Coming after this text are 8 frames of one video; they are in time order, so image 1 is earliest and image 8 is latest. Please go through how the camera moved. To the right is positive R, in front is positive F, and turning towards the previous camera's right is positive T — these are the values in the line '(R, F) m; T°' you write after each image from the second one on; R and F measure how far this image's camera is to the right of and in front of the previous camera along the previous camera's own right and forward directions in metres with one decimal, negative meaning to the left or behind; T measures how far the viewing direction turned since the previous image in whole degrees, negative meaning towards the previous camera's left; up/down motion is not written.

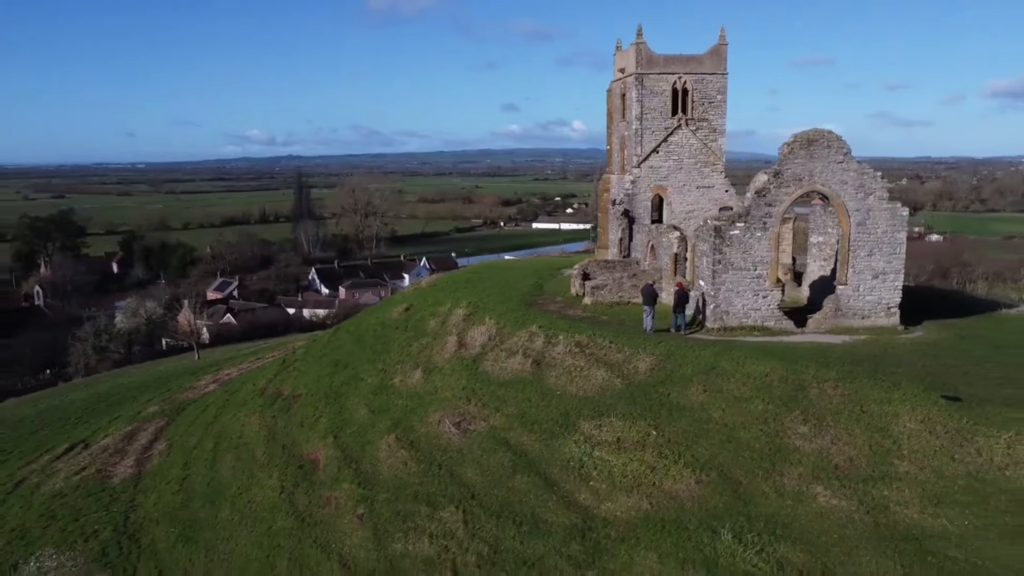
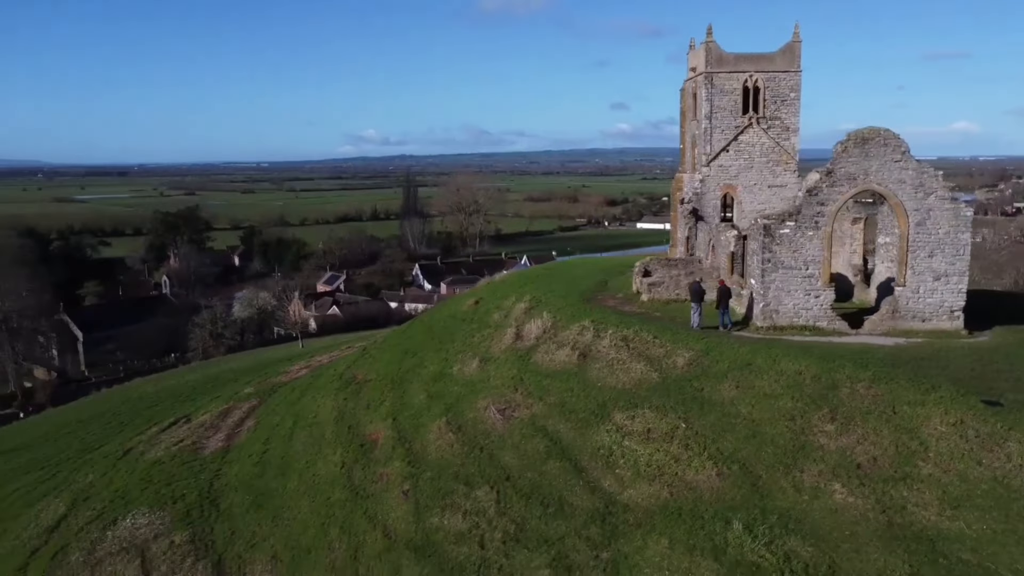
(+1.4, -0.7) m; -8°
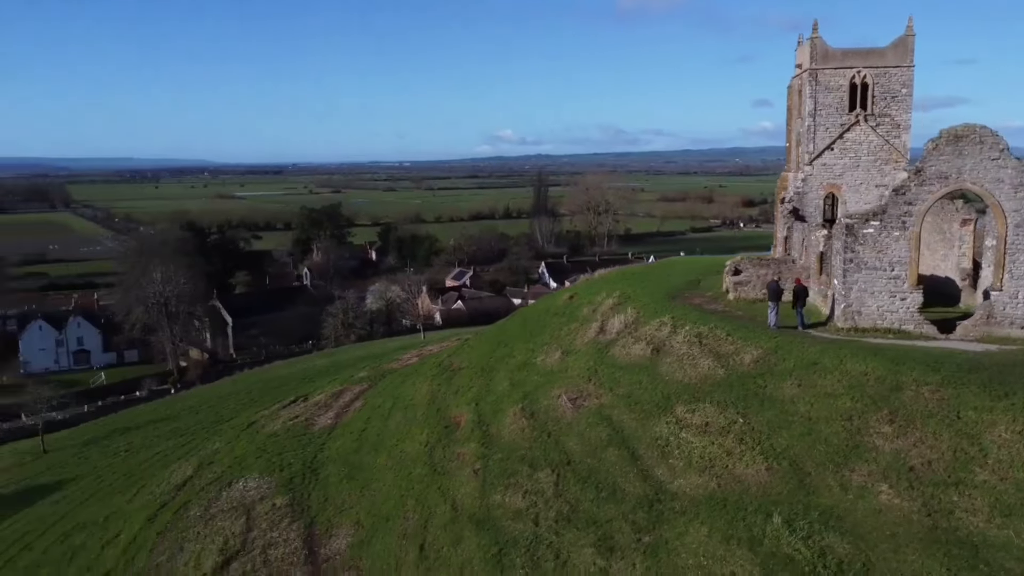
(+1.5, -0.7) m; -10°
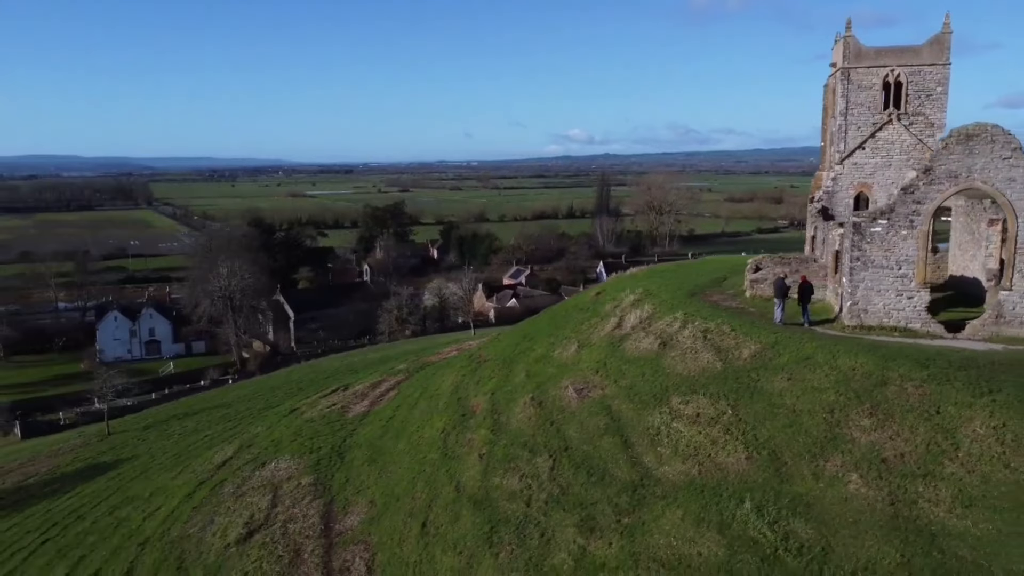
(+1.4, -0.8) m; -5°
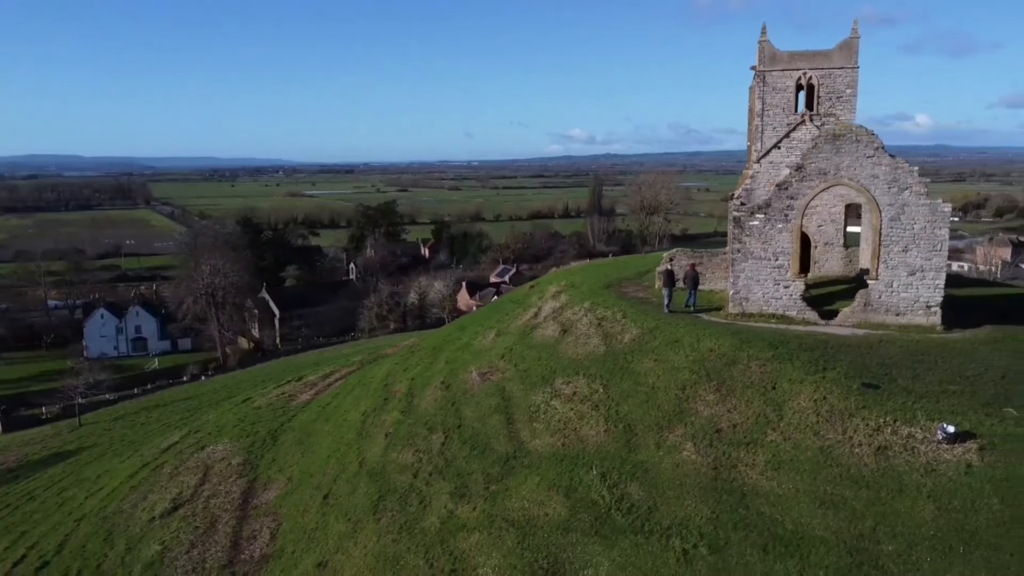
(+2.5, -1.4) m; 0°
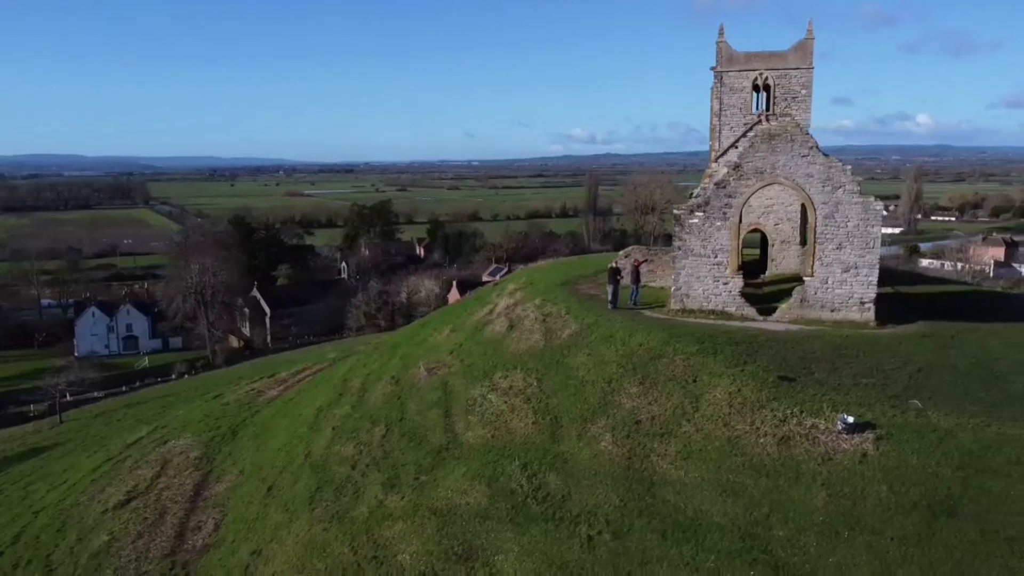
(+1.5, -0.4) m; 0°
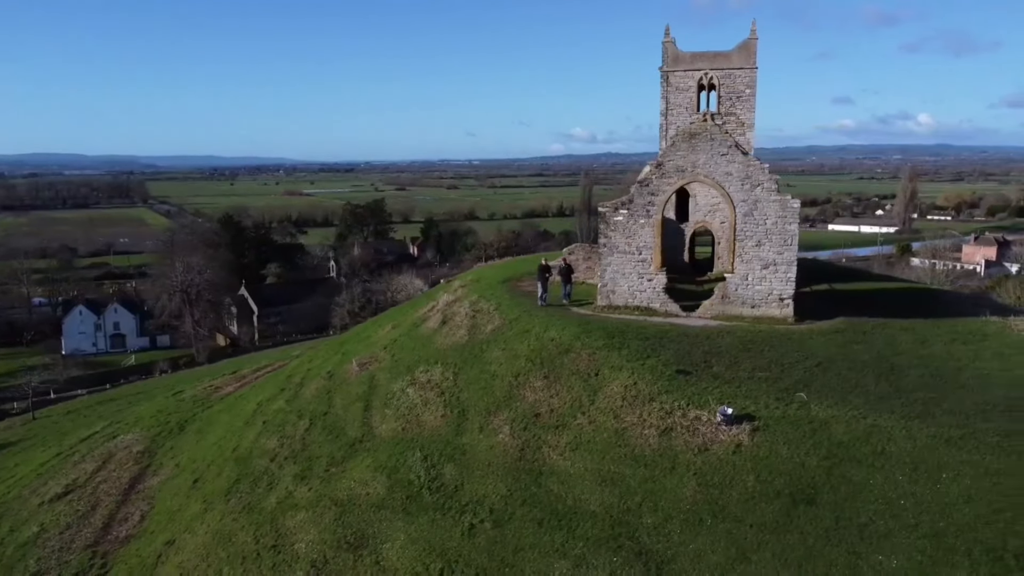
(+2.0, -0.3) m; 0°
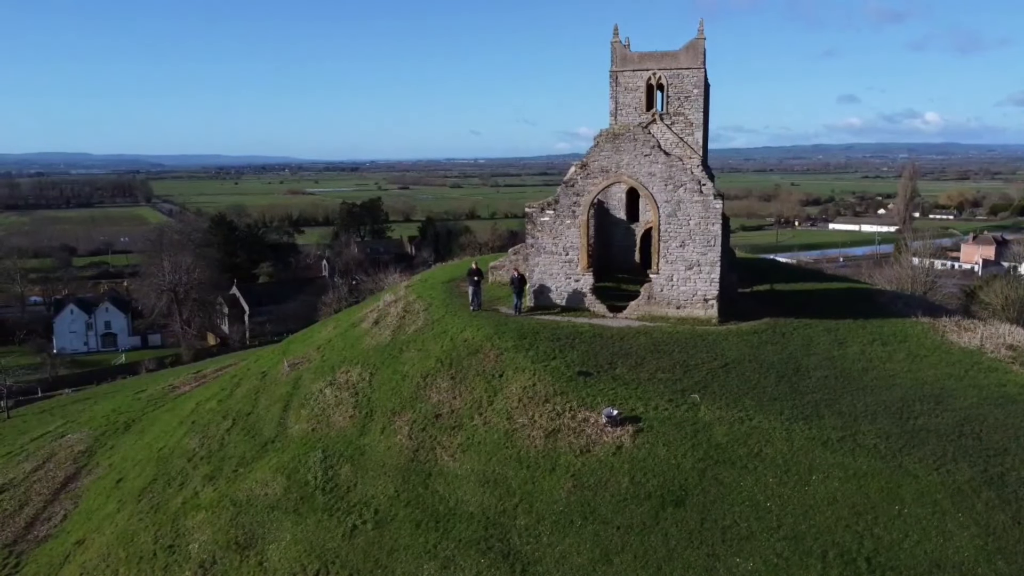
(+2.1, 0.0) m; 0°
